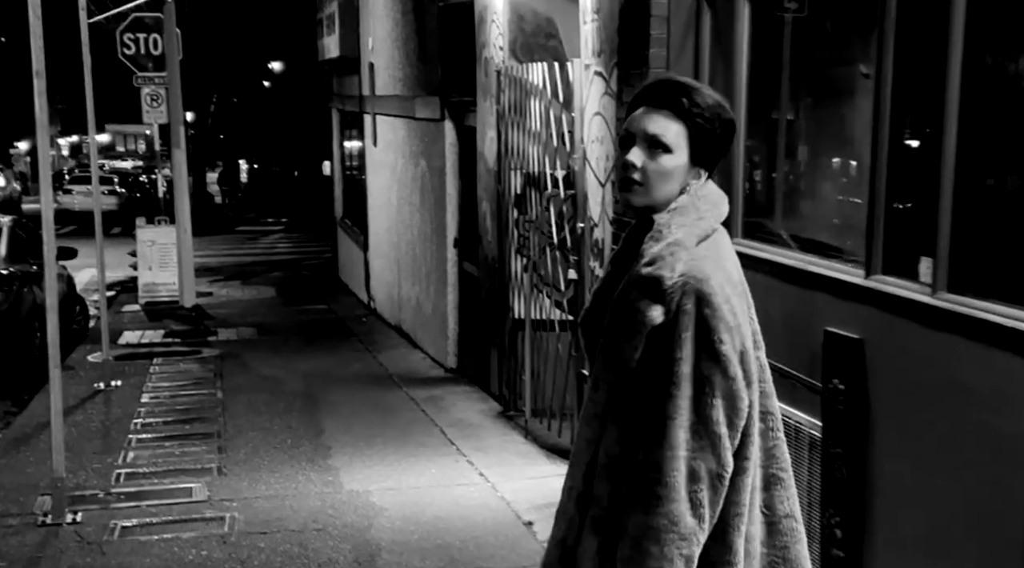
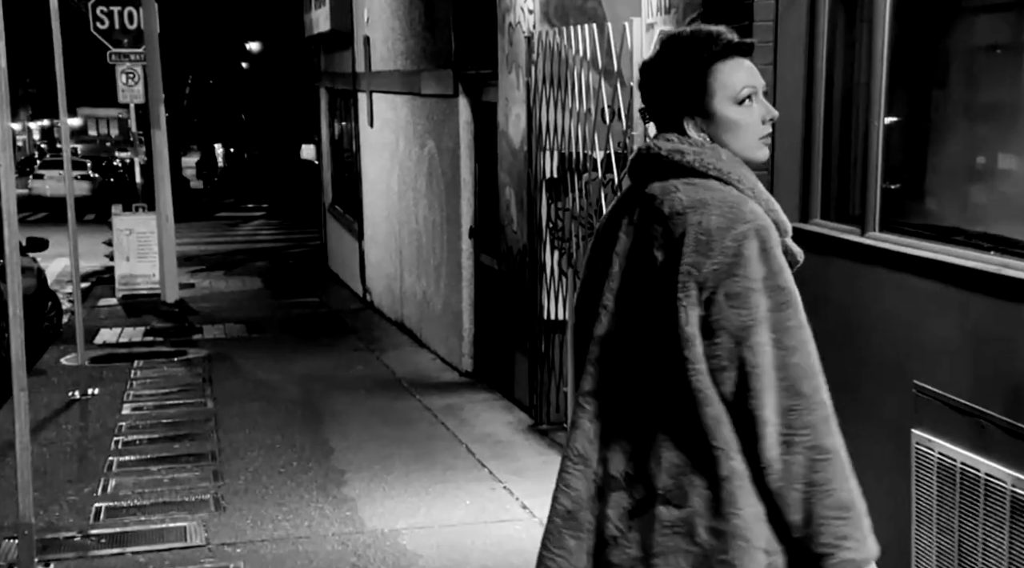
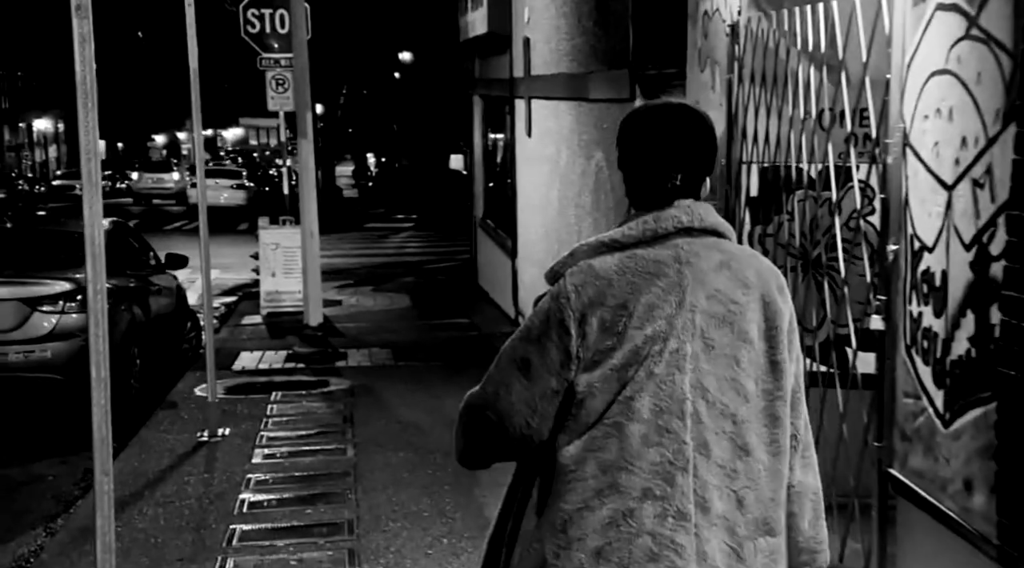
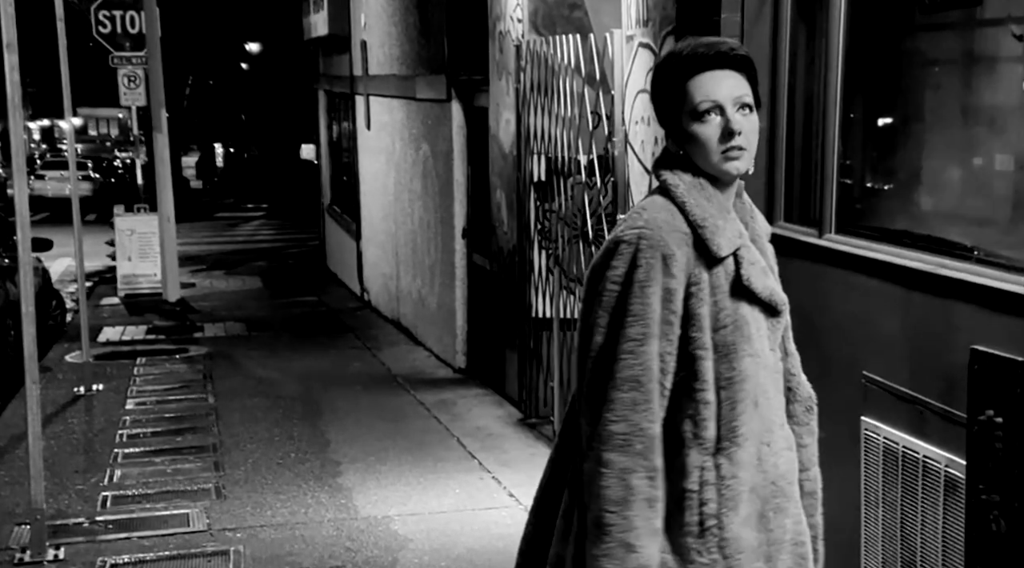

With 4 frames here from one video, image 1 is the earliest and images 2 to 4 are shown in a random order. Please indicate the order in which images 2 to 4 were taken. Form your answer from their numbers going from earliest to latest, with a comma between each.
4, 2, 3
